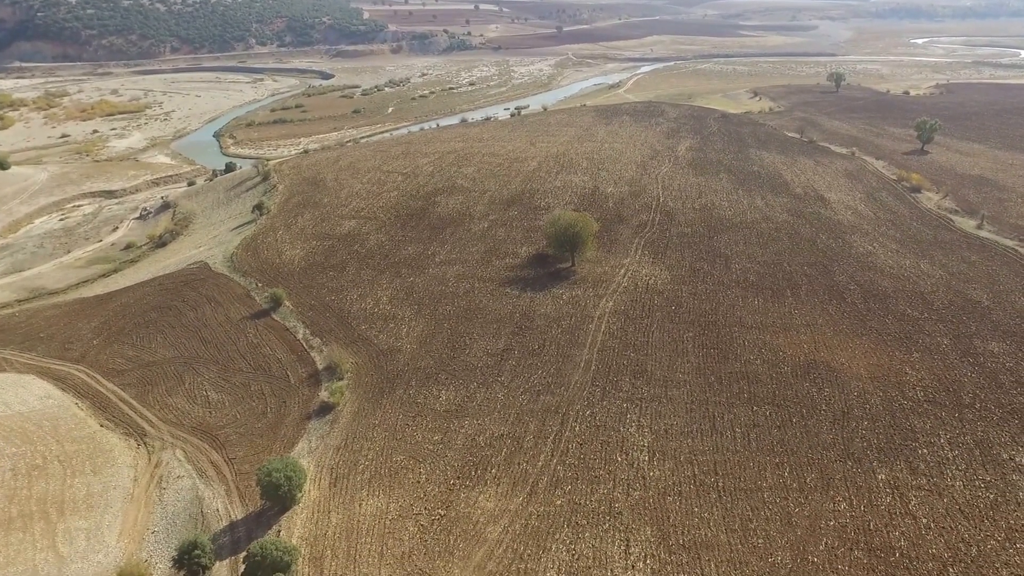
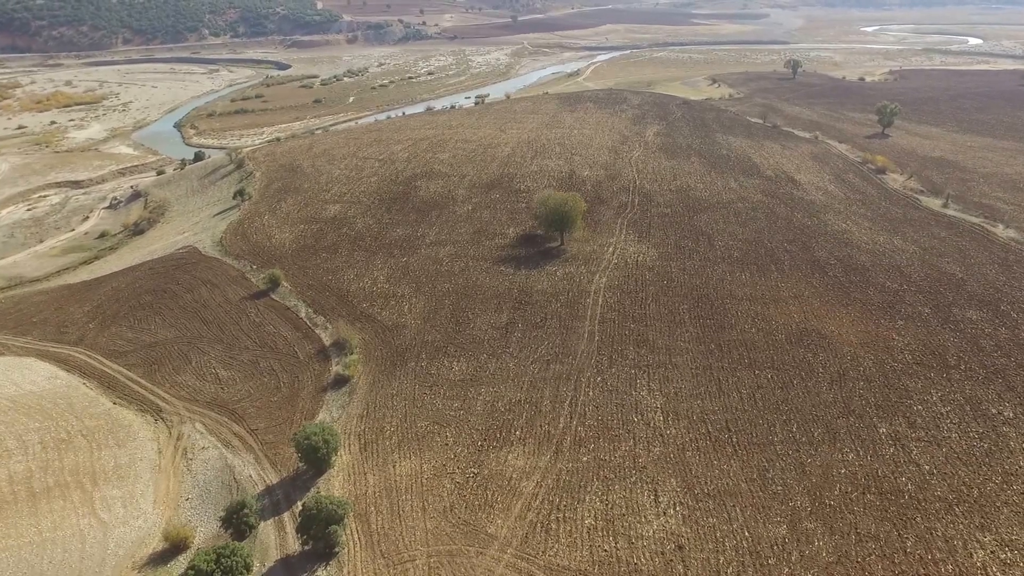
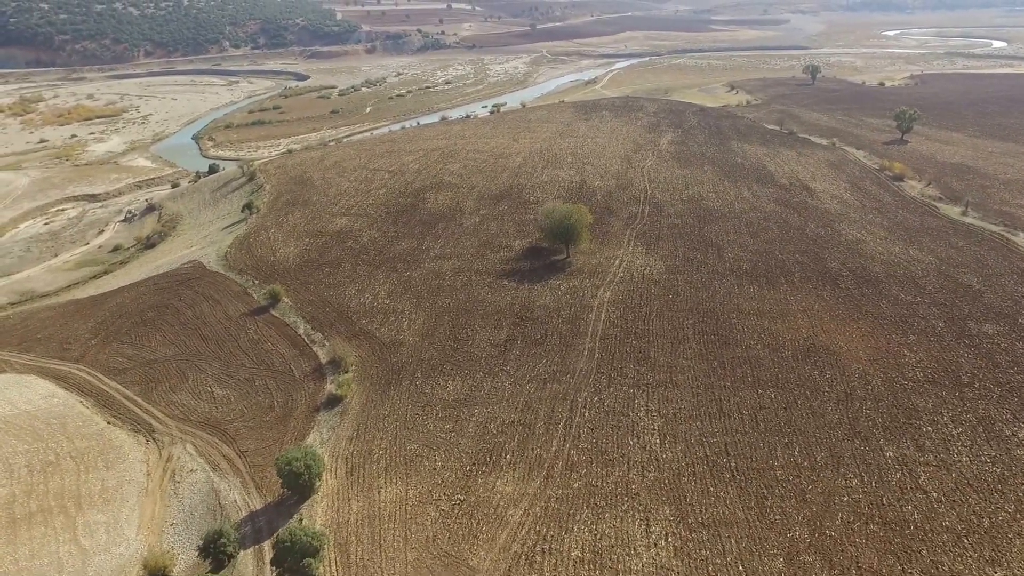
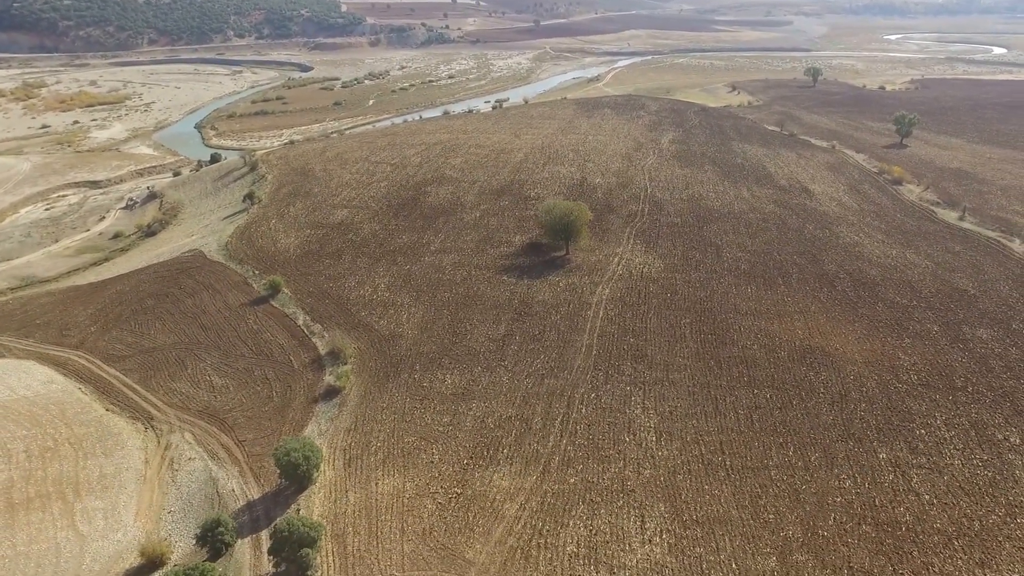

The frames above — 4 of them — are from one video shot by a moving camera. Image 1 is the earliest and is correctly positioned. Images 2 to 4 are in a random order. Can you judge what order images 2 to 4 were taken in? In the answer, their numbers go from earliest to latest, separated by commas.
4, 2, 3
